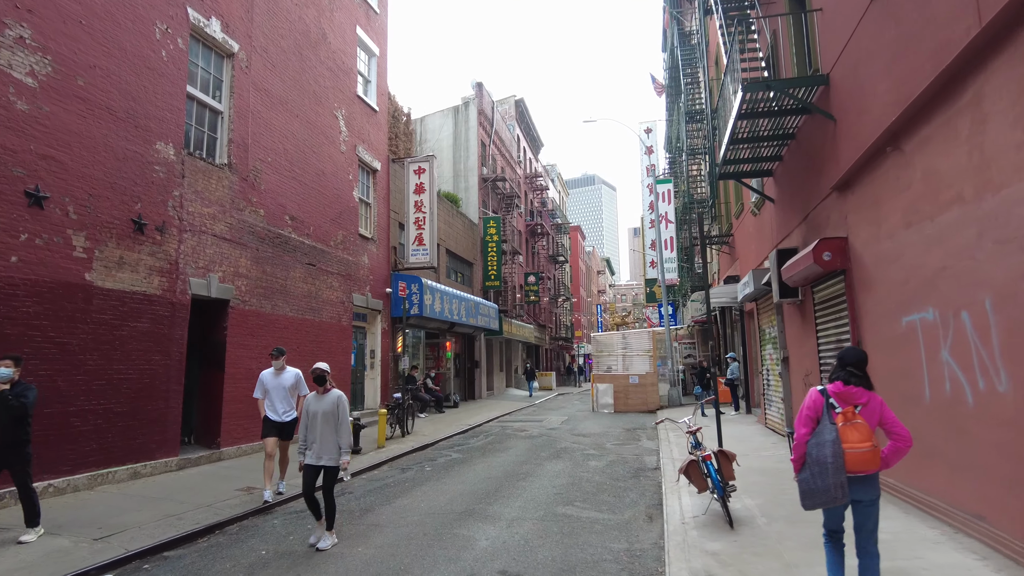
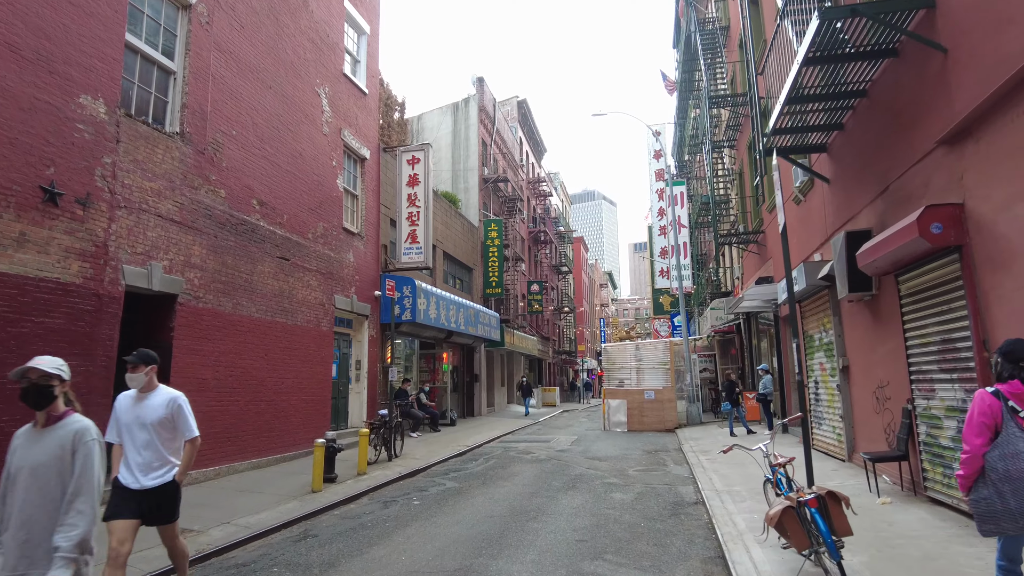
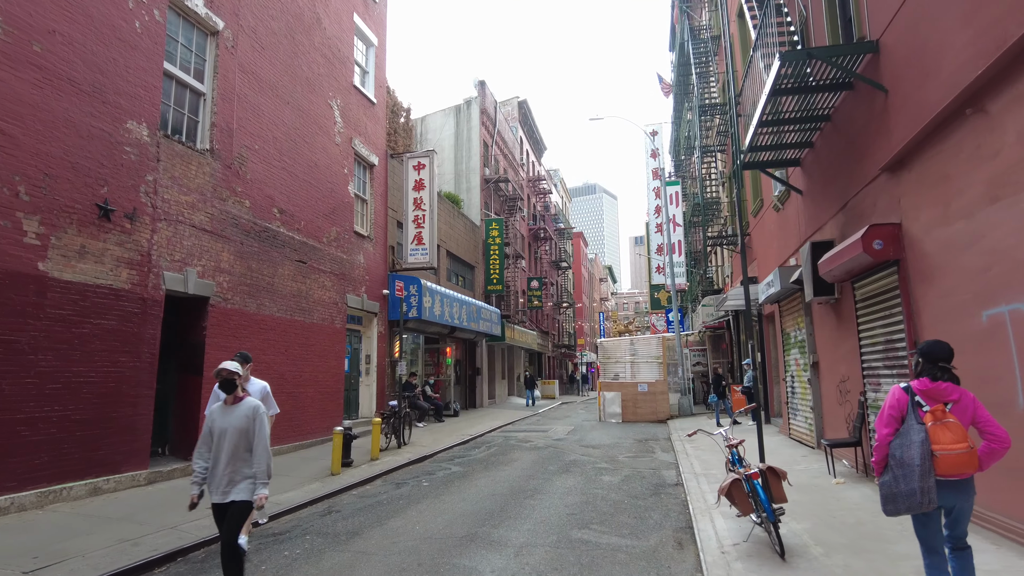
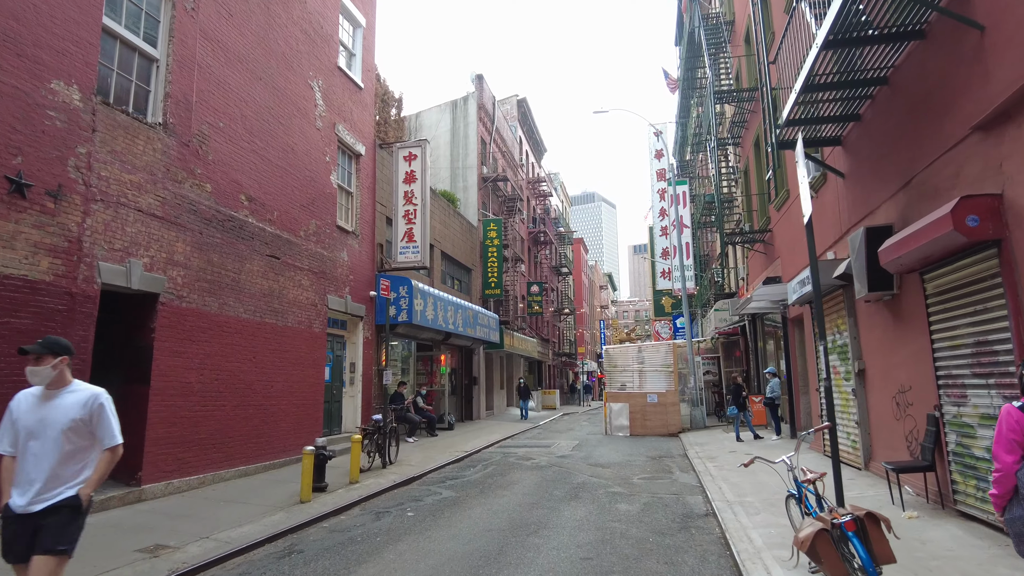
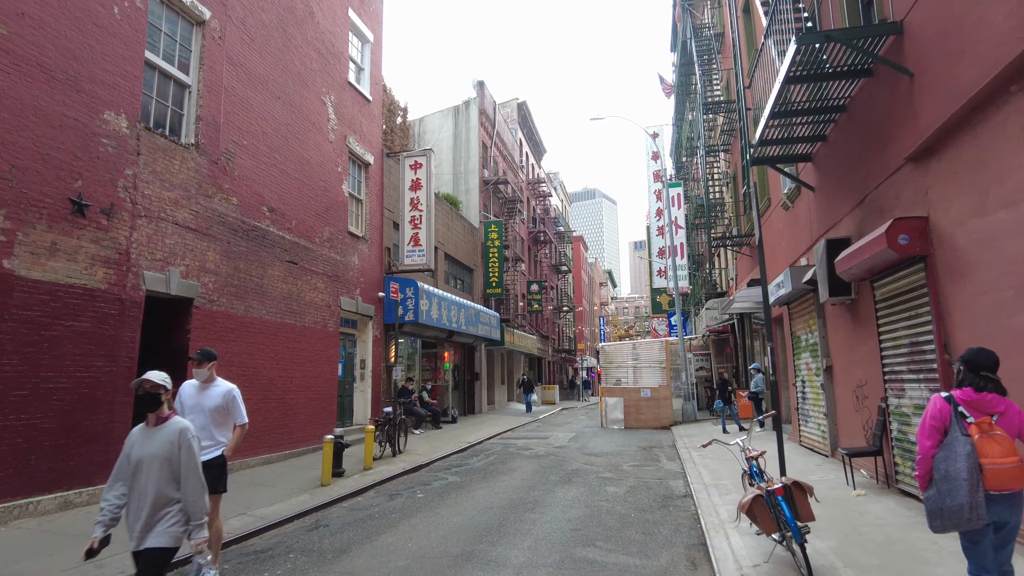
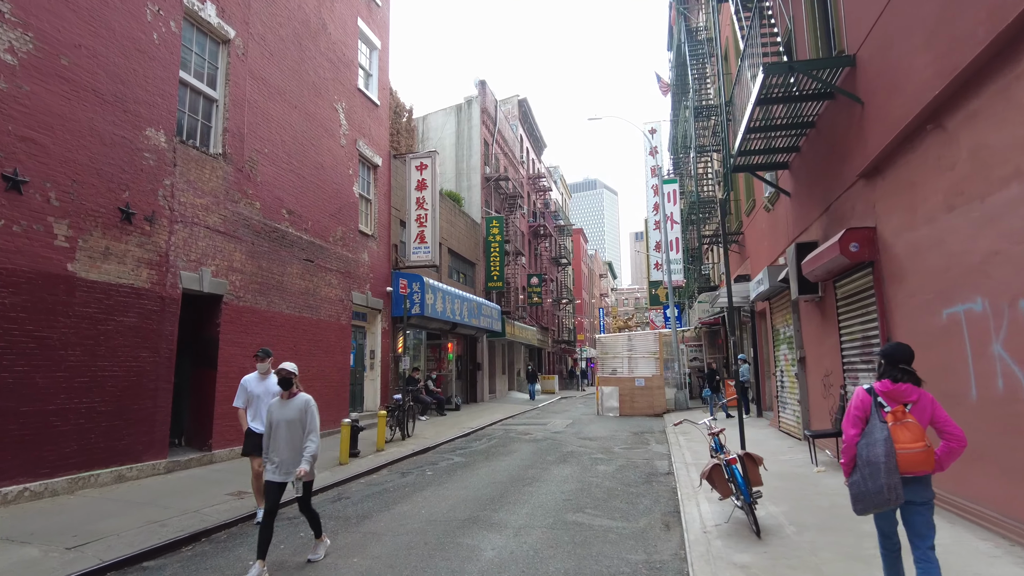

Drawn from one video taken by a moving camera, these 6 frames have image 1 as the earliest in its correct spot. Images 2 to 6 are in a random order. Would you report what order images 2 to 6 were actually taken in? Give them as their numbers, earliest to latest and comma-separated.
6, 3, 5, 2, 4
